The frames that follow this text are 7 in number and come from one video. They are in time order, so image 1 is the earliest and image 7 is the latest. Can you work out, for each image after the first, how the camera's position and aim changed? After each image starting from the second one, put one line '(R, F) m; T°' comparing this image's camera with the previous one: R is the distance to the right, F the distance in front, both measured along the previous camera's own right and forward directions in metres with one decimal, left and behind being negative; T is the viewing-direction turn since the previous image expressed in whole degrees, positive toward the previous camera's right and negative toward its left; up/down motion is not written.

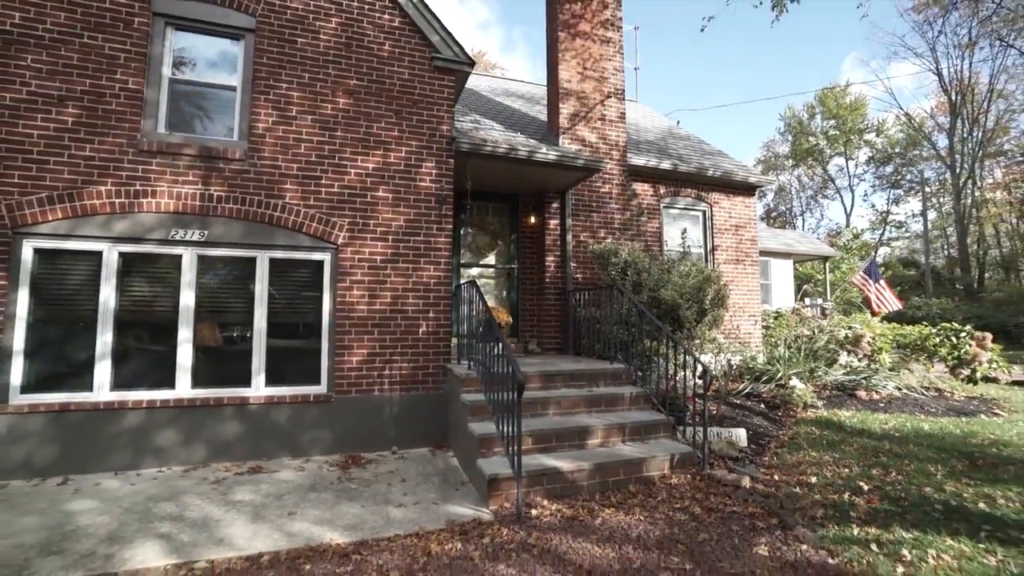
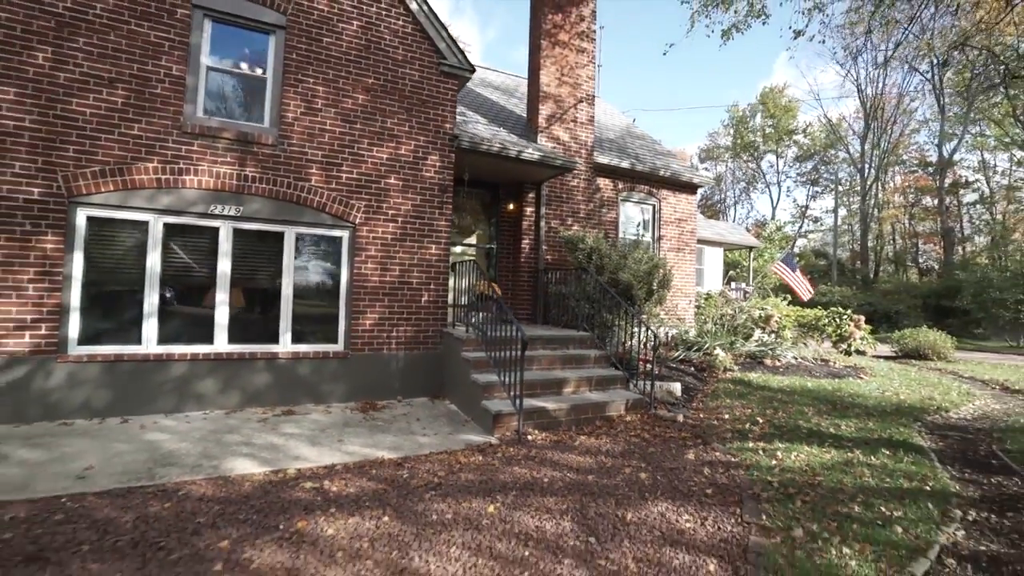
(-0.7, -1.2) m; +7°
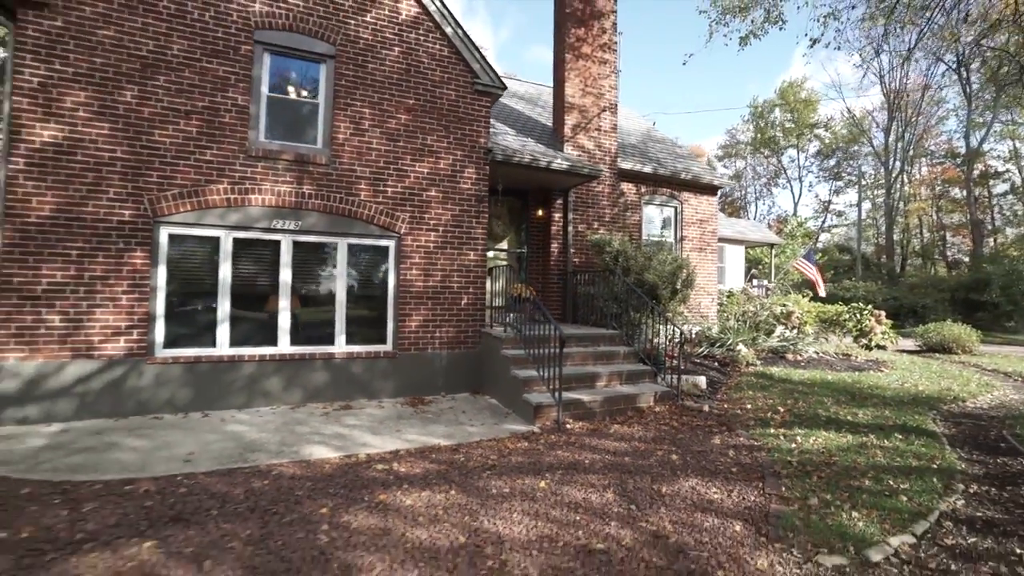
(-0.2, -0.6) m; -2°
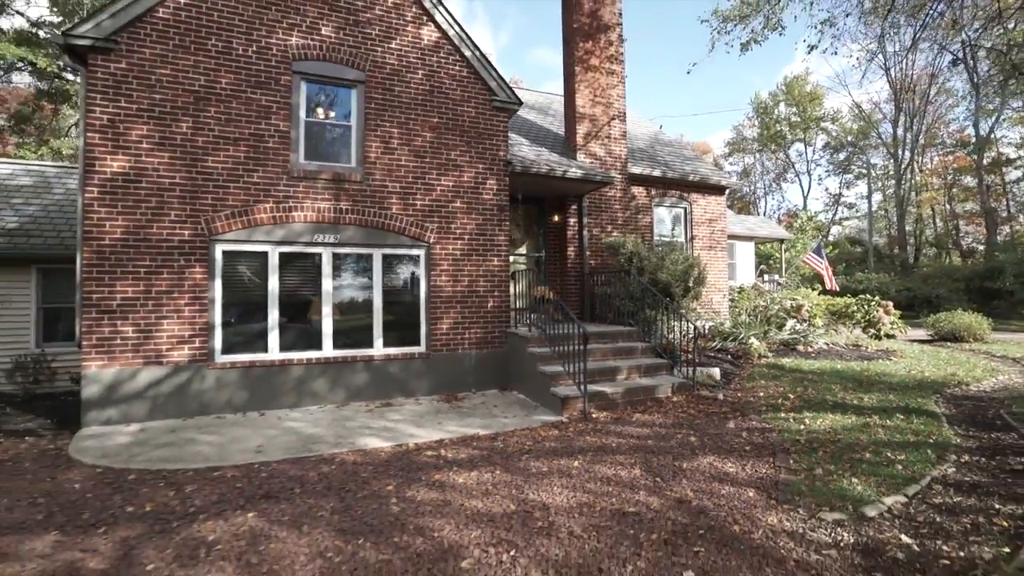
(-0.2, -0.6) m; -1°
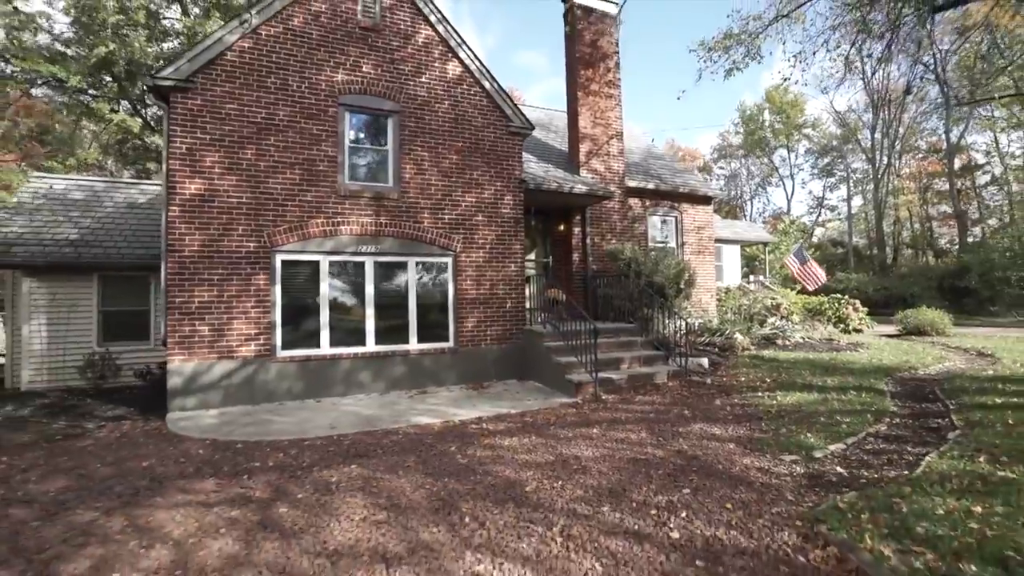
(-0.5, -1.2) m; +1°
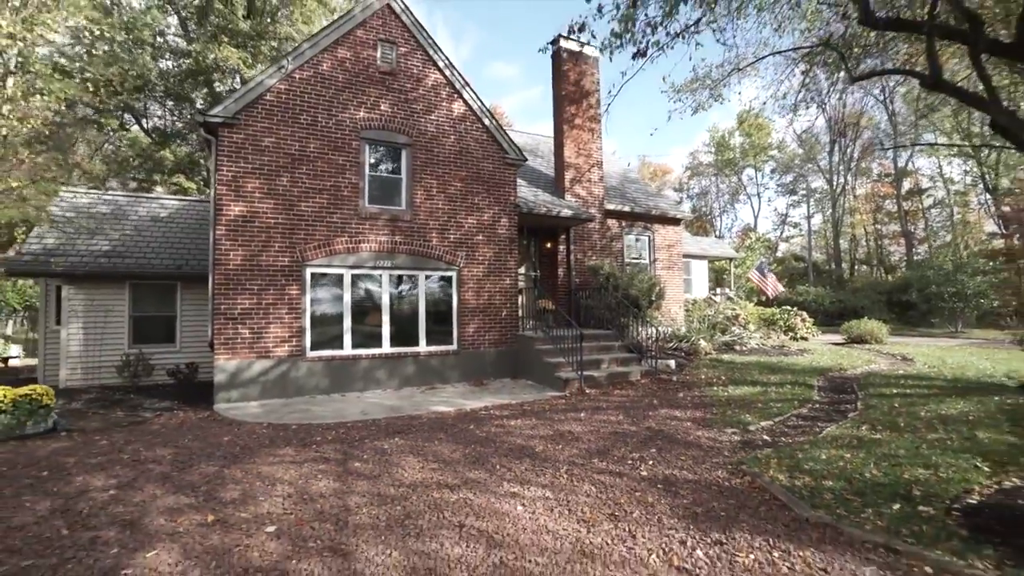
(-0.4, -1.4) m; +3°
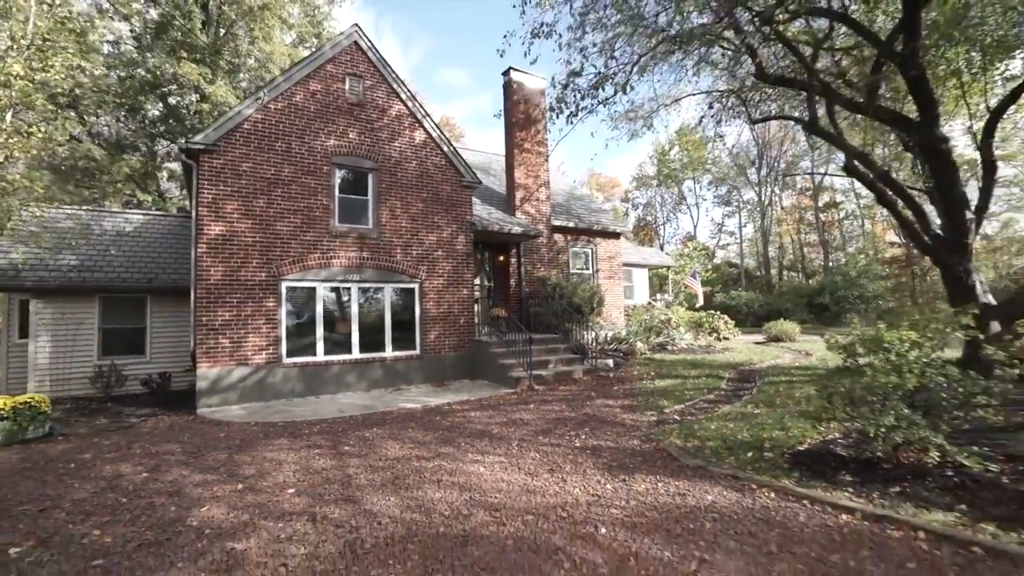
(-0.1, -1.3) m; +5°
